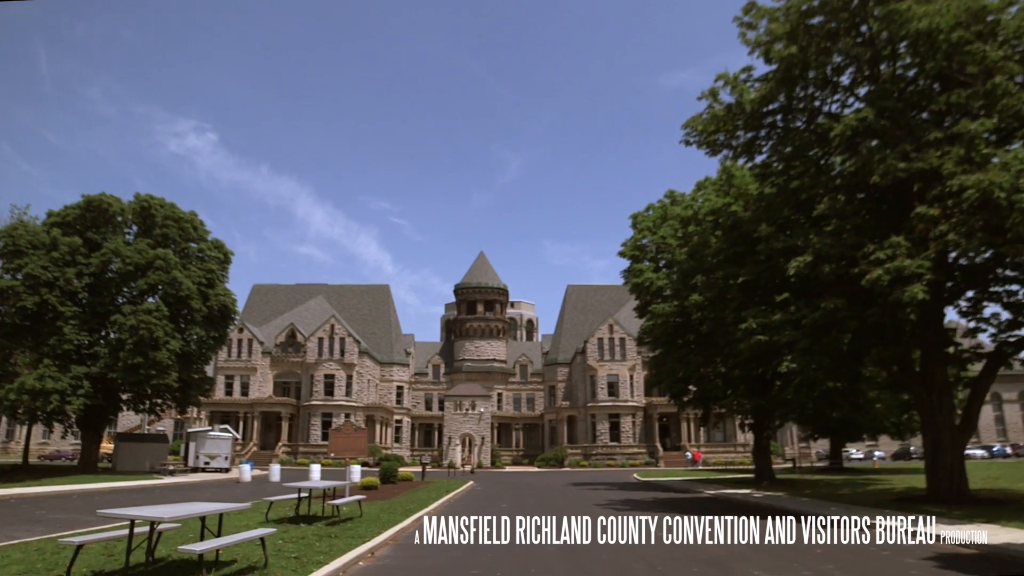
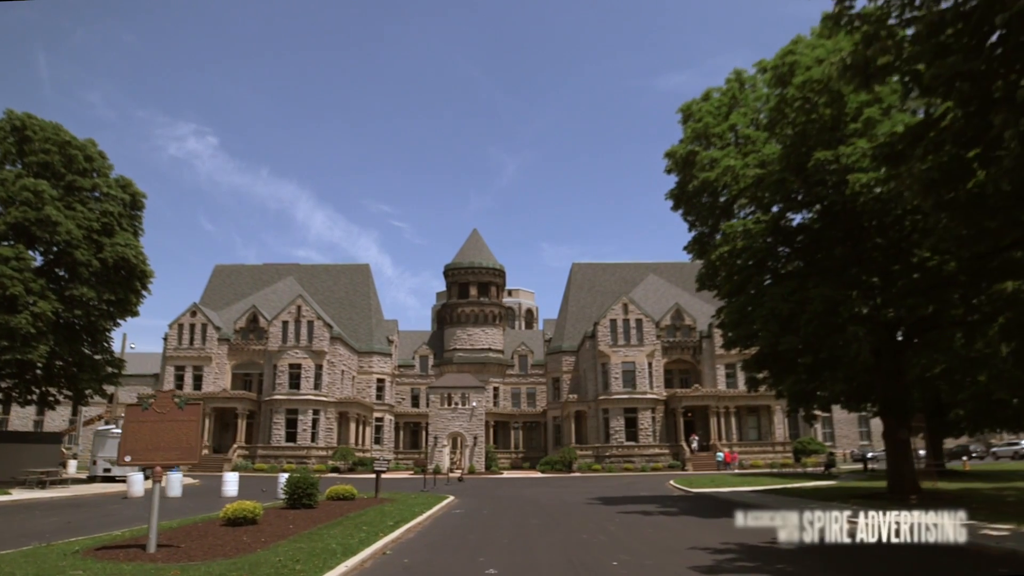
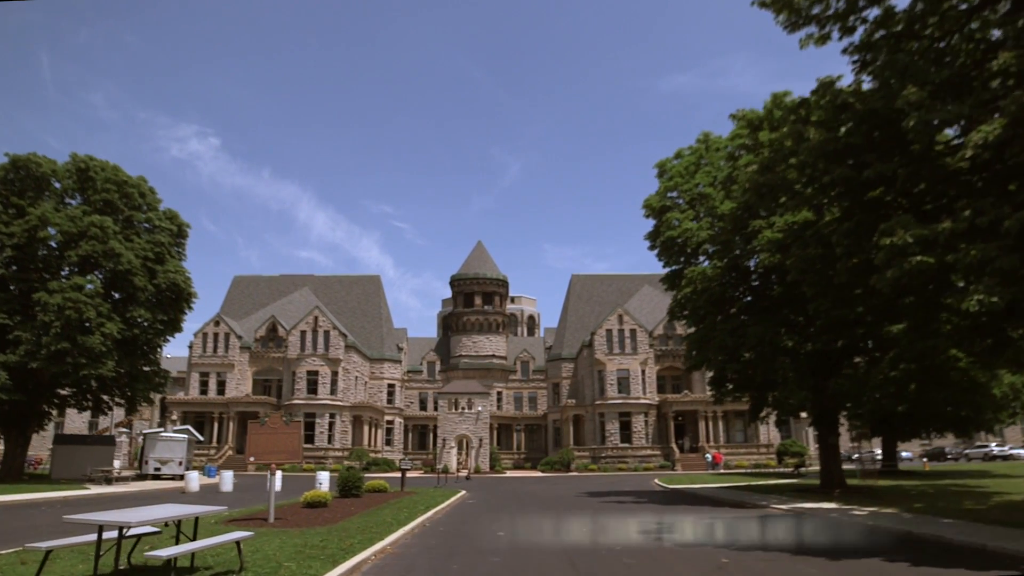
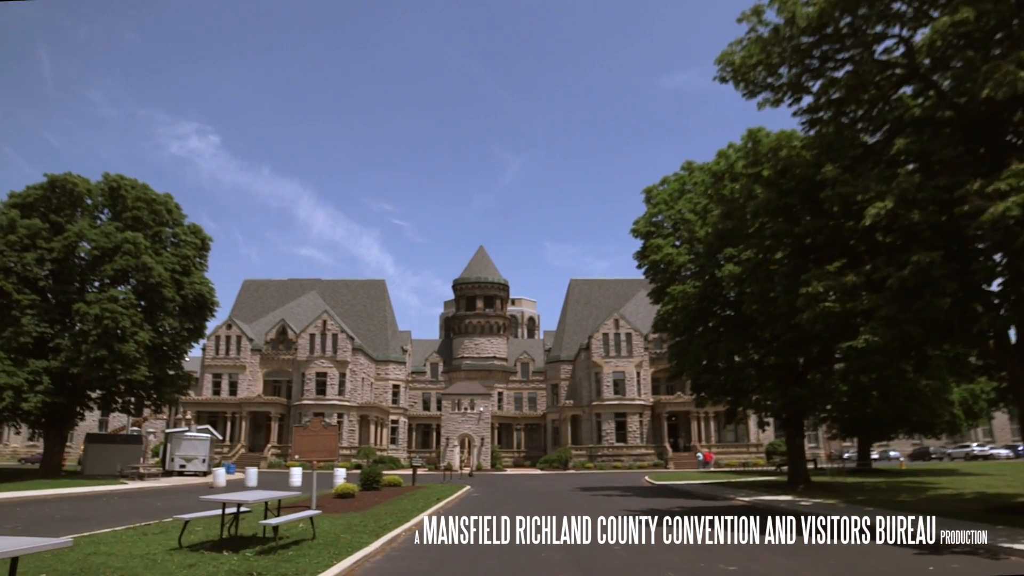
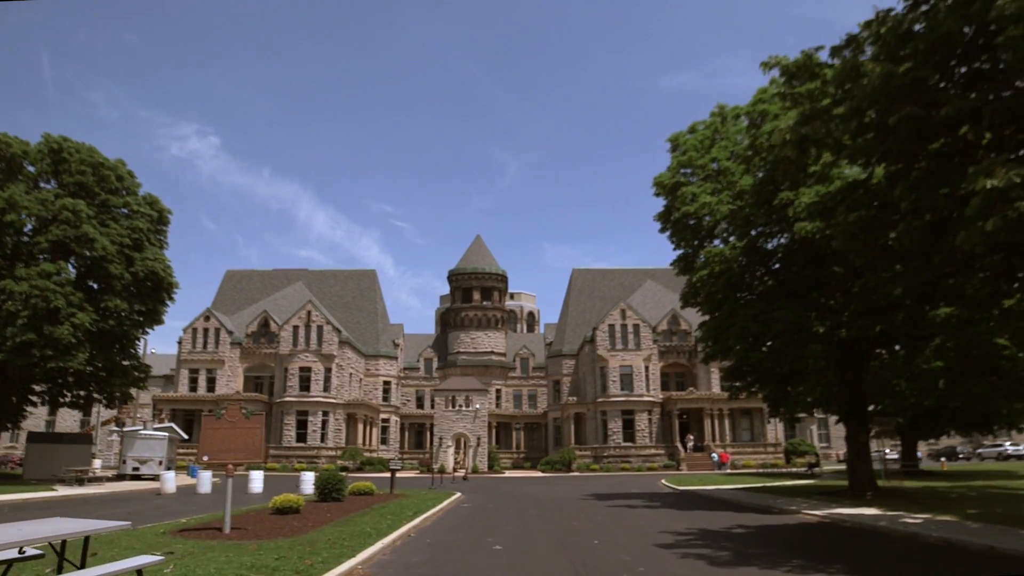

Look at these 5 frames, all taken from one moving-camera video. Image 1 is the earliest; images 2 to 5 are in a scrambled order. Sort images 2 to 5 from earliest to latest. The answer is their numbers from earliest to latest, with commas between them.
4, 3, 5, 2
